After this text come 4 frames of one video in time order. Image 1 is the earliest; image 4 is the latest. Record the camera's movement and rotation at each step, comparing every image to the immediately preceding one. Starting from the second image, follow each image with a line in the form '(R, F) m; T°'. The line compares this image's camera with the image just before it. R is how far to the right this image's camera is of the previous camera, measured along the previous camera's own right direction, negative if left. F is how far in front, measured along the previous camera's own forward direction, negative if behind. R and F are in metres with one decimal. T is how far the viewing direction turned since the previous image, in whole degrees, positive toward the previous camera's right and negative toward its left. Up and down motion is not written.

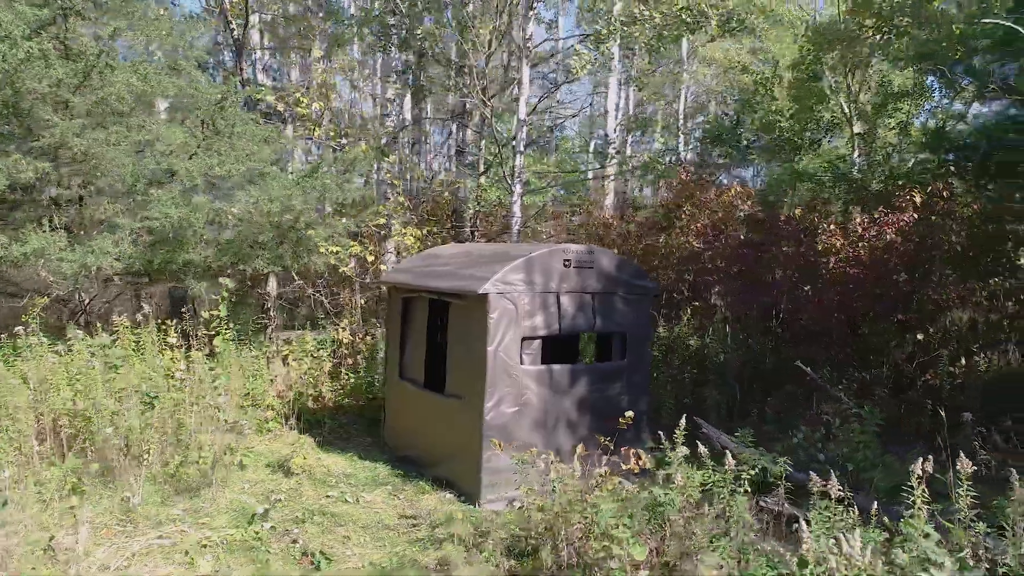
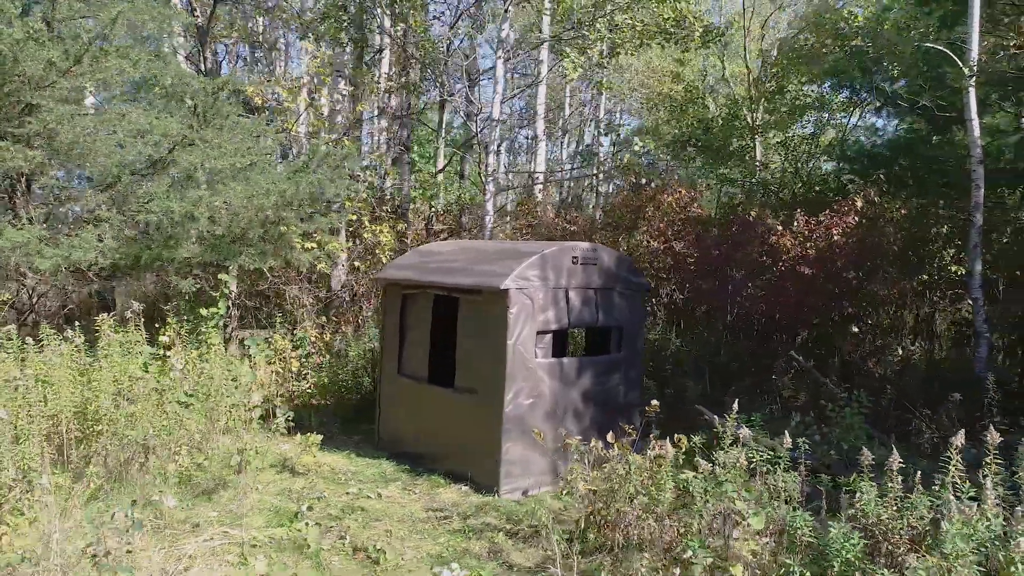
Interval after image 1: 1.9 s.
(-0.9, -0.1) m; +8°
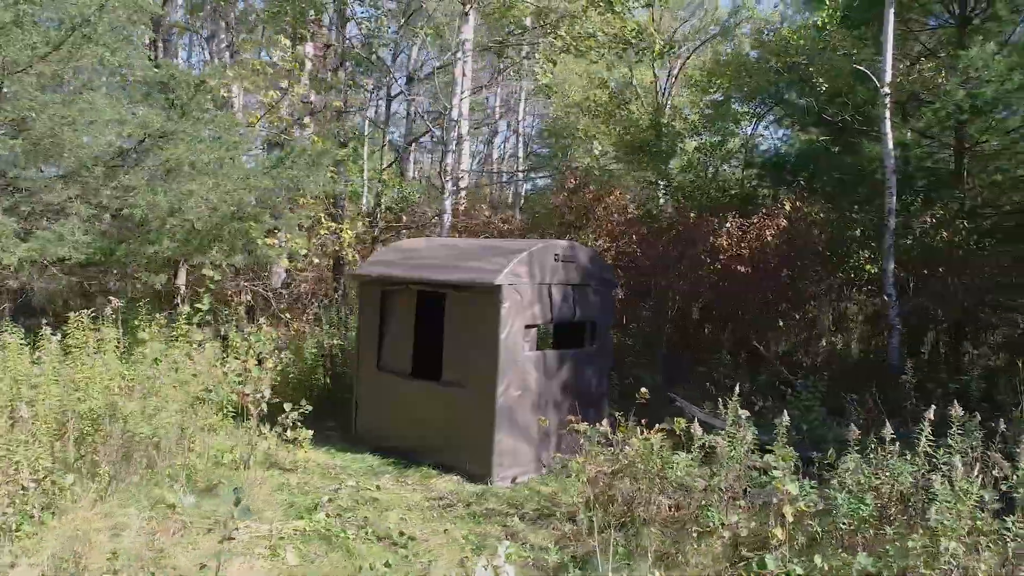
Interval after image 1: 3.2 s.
(-0.7, -0.2) m; +8°
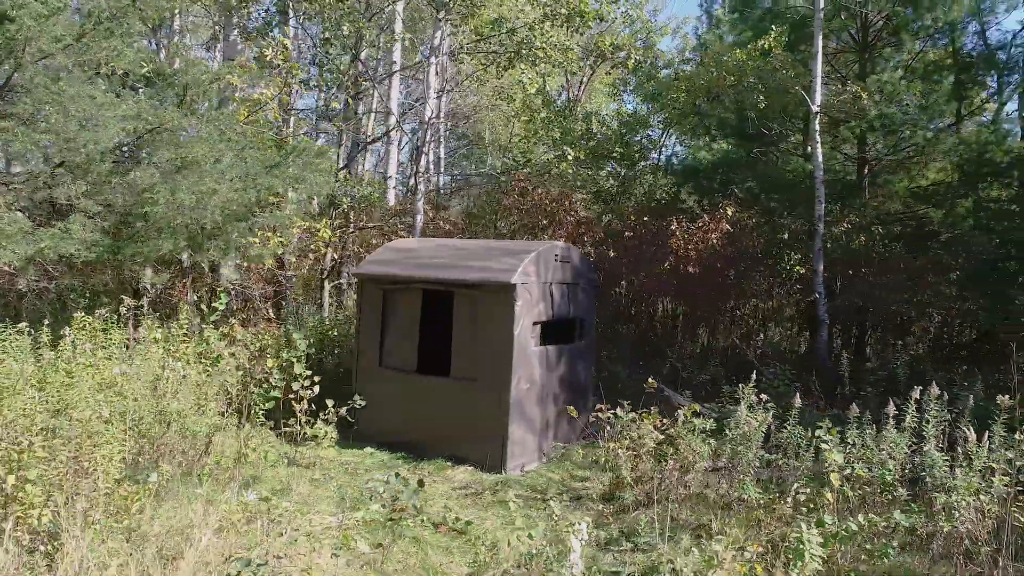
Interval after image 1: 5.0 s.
(-1.0, -0.2) m; +9°
